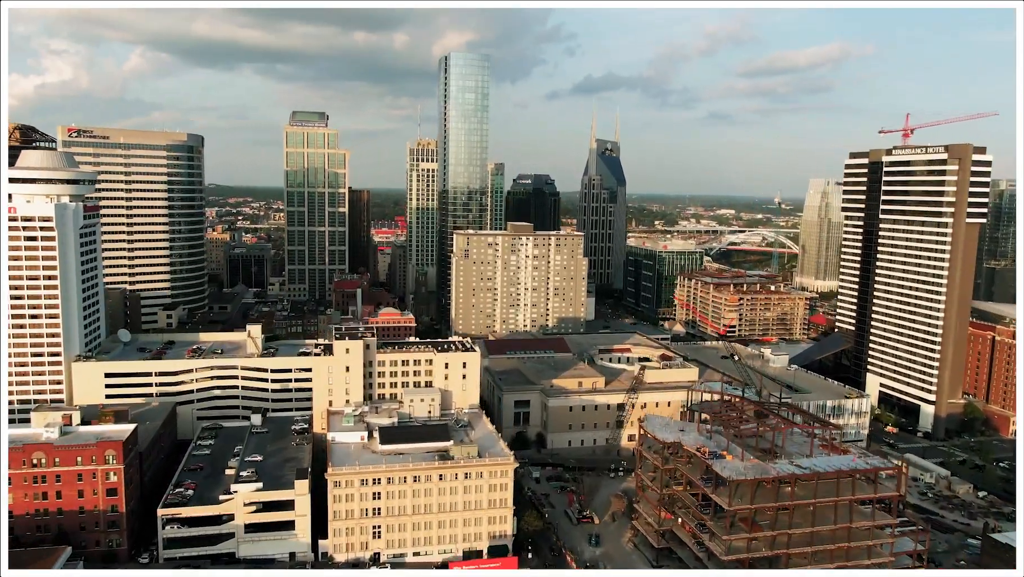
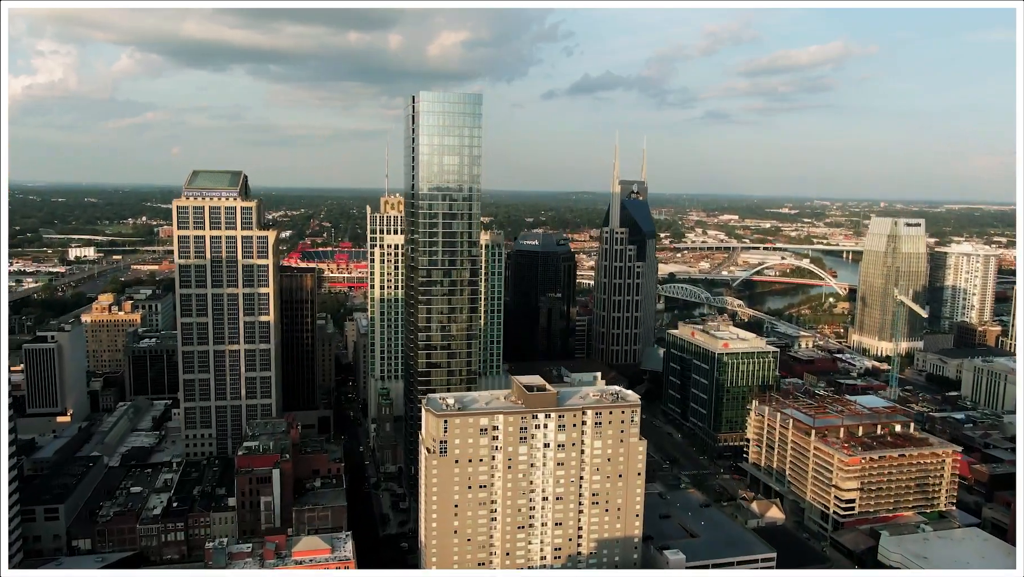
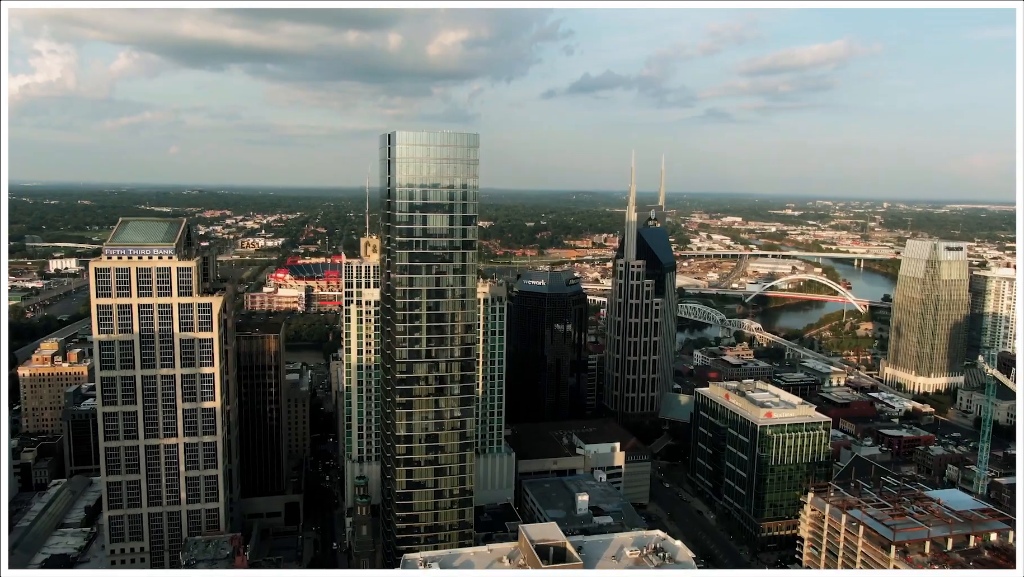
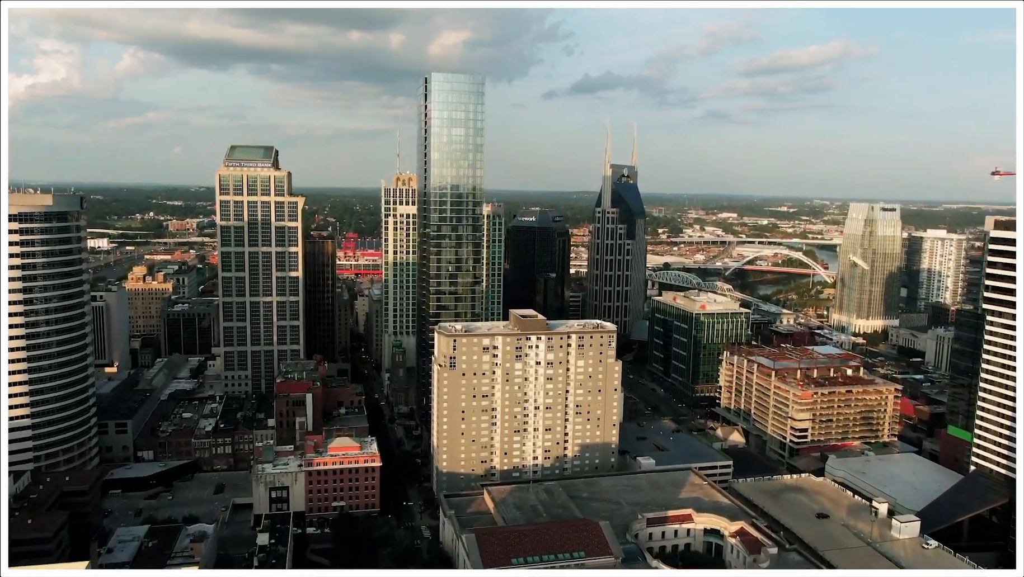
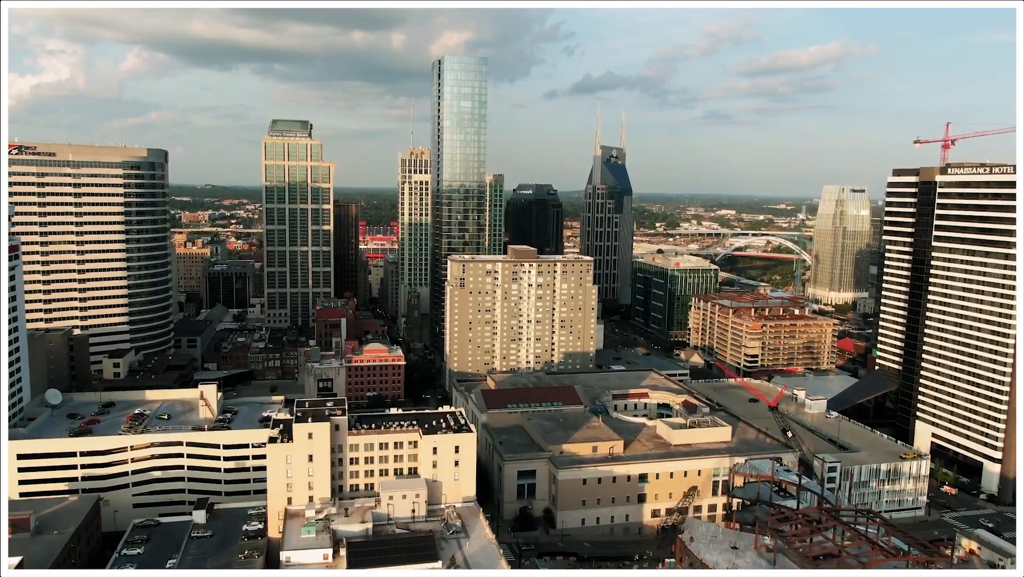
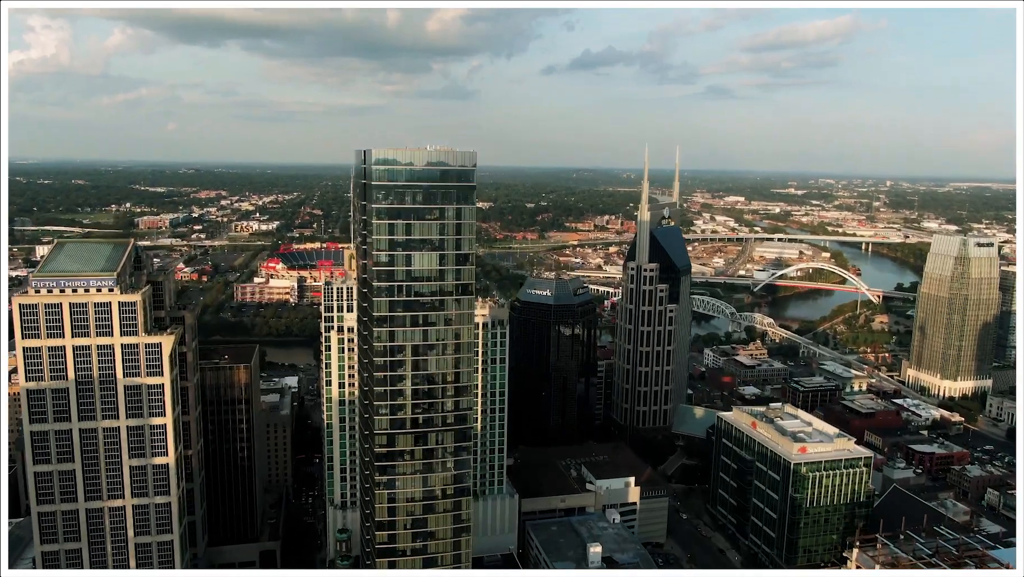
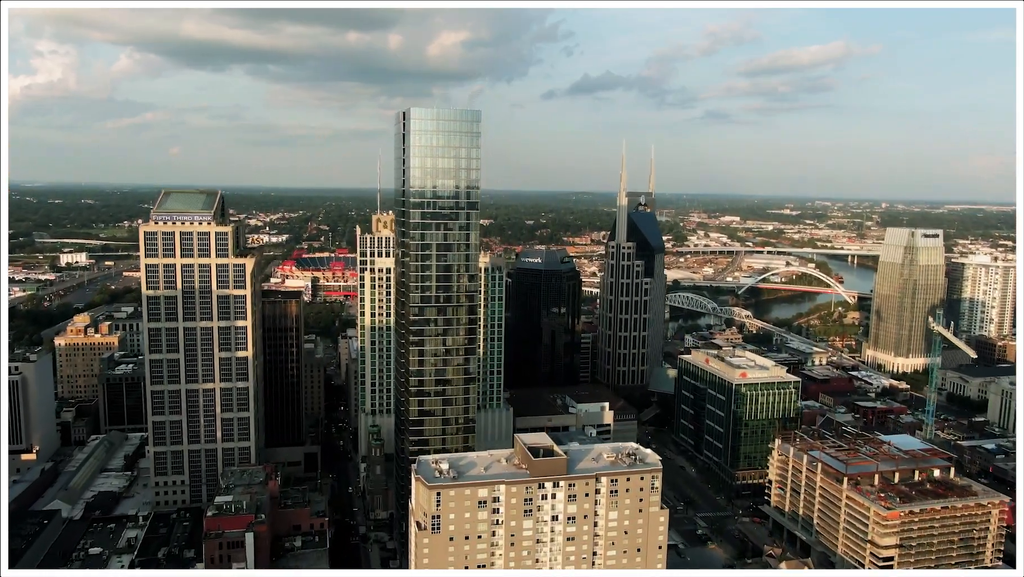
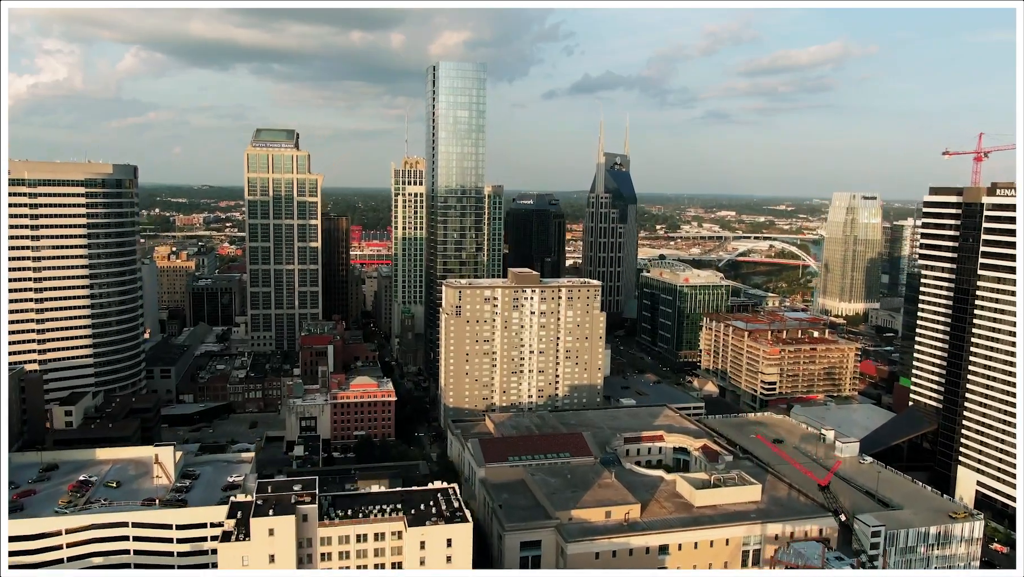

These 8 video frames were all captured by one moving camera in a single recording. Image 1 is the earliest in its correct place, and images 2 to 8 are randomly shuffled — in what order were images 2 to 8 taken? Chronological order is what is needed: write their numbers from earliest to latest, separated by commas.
5, 8, 4, 2, 7, 3, 6
